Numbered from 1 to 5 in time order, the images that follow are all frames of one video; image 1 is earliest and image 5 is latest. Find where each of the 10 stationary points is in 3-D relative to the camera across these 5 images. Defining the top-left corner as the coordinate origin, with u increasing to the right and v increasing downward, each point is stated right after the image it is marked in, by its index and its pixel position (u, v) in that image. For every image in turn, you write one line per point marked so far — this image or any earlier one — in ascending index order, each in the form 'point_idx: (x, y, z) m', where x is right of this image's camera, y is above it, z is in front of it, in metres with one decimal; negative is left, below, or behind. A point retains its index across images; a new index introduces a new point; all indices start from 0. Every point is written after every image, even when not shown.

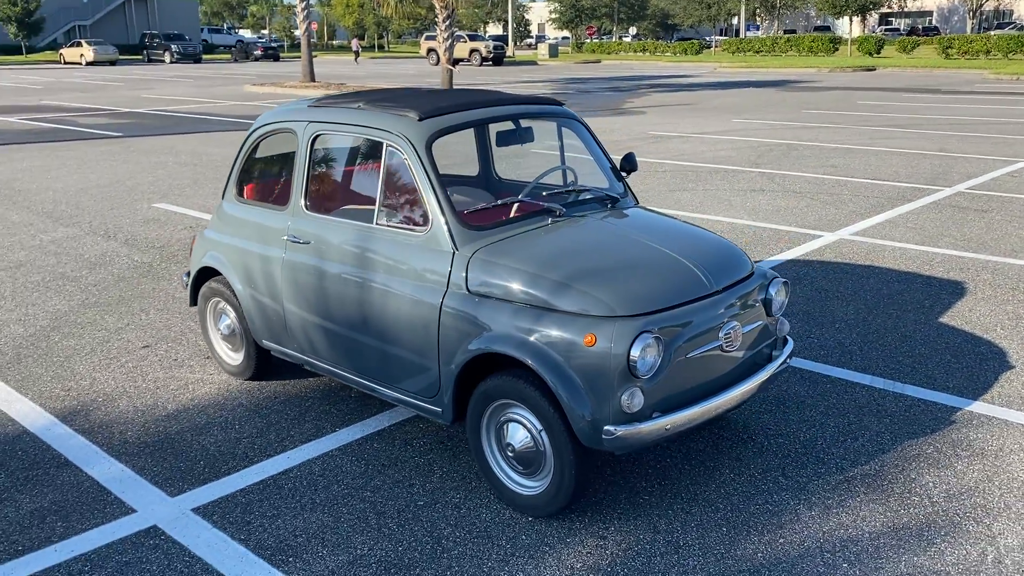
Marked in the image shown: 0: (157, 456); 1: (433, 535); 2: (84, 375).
0: (-1.7, -0.8, +4.2) m
1: (-0.3, -1.0, +3.5) m
2: (-2.5, -0.5, +5.2) m
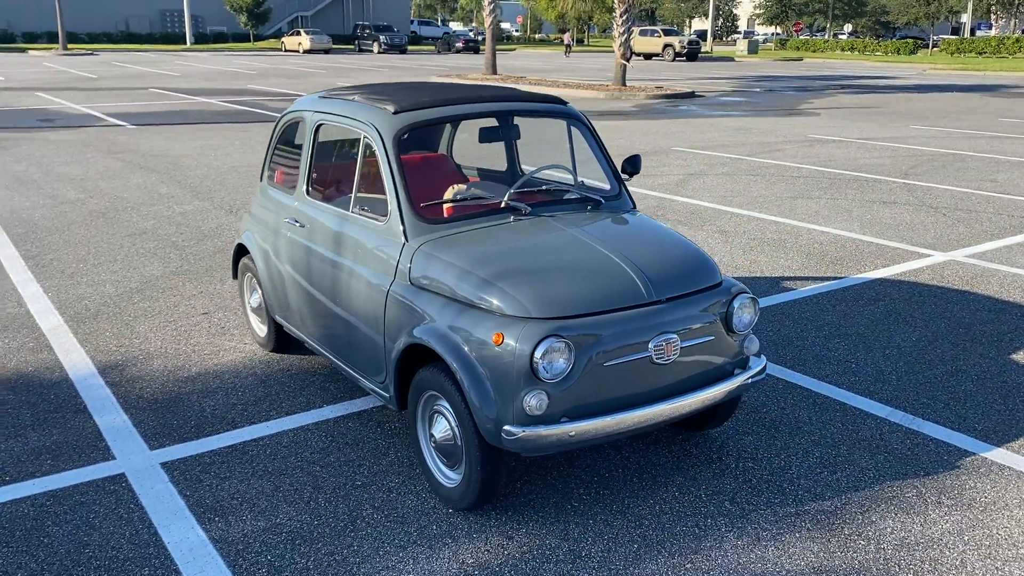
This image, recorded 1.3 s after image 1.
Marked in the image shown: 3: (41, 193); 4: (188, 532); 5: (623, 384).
0: (-1.8, -0.6, +4.6) m
1: (-0.7, -0.9, +3.6) m
2: (-2.4, -0.3, +5.7) m
3: (-5.6, +1.1, +10.6) m
4: (-1.3, -1.0, +3.5) m
5: (+0.4, -0.4, +3.5) m
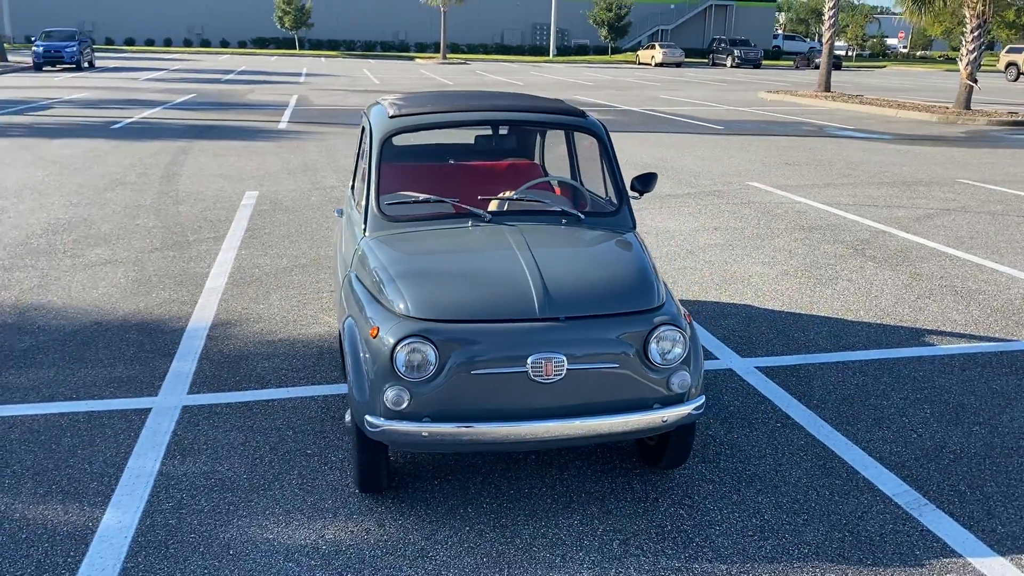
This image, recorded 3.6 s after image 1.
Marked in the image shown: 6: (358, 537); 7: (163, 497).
0: (-1.8, -0.5, +5.4) m
1: (-1.1, -0.8, +4.0) m
2: (-1.8, -0.1, +6.6) m
3: (-2.8, +1.5, +12.3) m
4: (-1.7, -0.8, +4.1) m
5: (-0.1, -0.4, +3.4) m
6: (-0.6, -1.0, +3.5) m
7: (-1.5, -0.9, +3.8) m
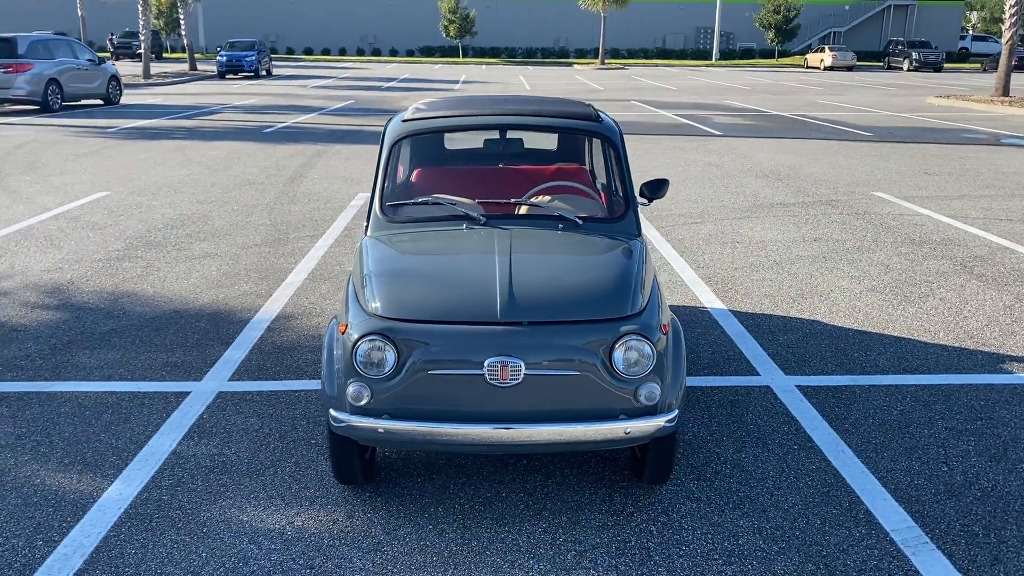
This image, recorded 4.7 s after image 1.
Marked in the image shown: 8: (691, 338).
0: (-1.6, -0.4, +5.7) m
1: (-1.1, -0.8, +4.2) m
2: (-1.4, -0.1, +6.9) m
3: (-1.3, +1.5, +12.7) m
4: (-1.7, -0.8, +4.4) m
5: (-0.2, -0.4, +3.5) m
6: (-0.8, -1.0, +3.7) m
7: (-1.6, -0.9, +4.1) m
8: (+1.2, -0.3, +6.0) m
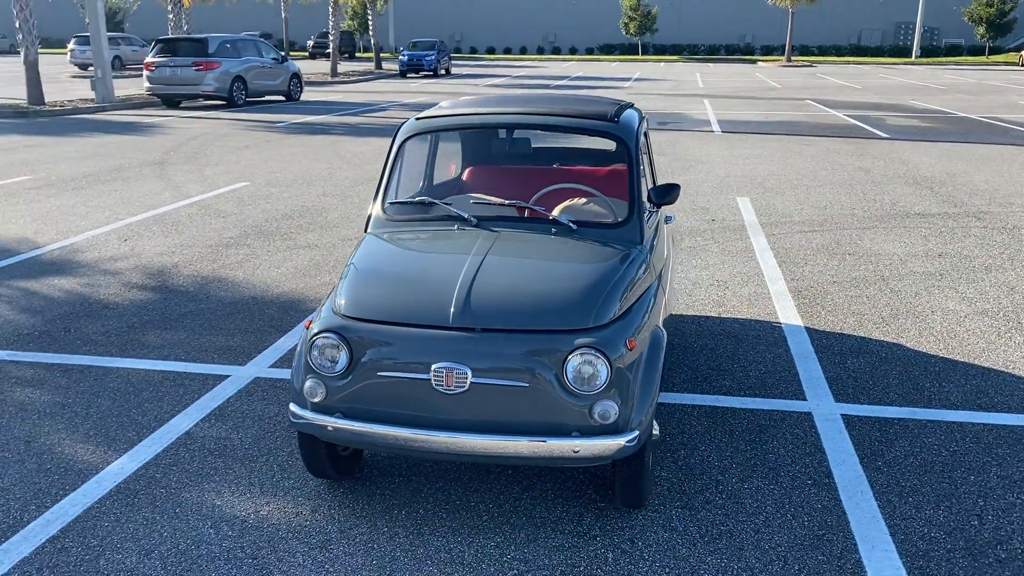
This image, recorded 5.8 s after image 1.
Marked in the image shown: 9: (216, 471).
0: (-1.3, -0.4, +5.8) m
1: (-1.2, -0.8, +4.3) m
2: (-0.8, 0.0, +7.0) m
3: (+0.5, +1.5, +12.6) m
4: (-1.7, -0.7, +4.7) m
5: (-0.4, -0.4, +3.4) m
6: (-0.9, -1.0, +3.7) m
7: (-1.6, -0.8, +4.3) m
8: (+1.5, -0.4, +5.6) m
9: (-1.4, -0.8, +4.1) m
